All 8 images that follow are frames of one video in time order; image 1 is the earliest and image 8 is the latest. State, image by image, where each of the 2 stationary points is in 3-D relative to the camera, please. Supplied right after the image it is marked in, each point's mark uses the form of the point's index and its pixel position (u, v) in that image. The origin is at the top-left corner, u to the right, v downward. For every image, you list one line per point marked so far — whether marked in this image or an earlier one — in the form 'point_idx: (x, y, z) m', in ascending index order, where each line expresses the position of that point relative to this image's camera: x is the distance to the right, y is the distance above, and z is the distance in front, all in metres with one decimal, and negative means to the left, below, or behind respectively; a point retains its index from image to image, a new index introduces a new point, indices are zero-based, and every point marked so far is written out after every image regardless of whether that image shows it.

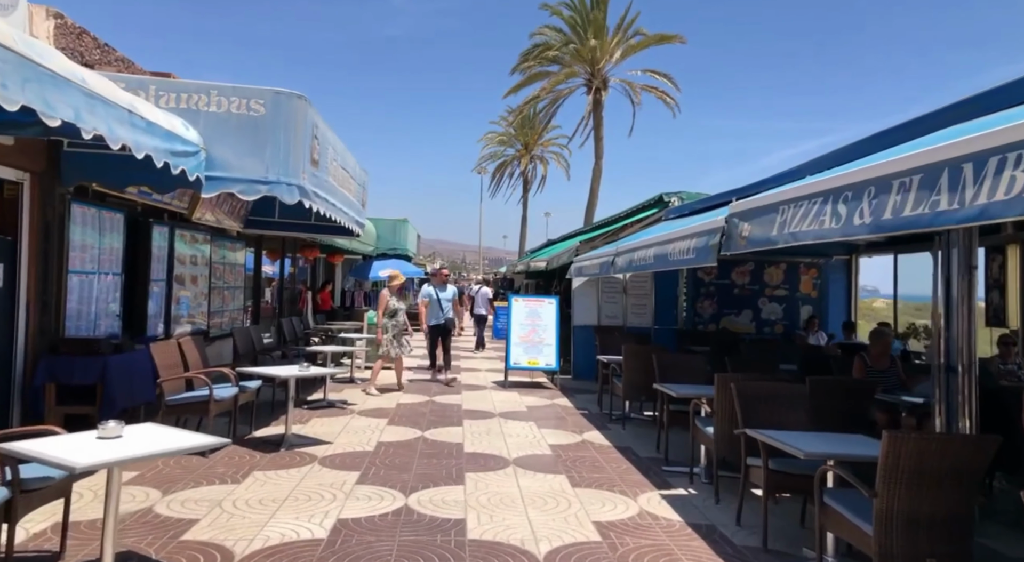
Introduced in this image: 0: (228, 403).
0: (-2.7, -1.1, +6.5) m
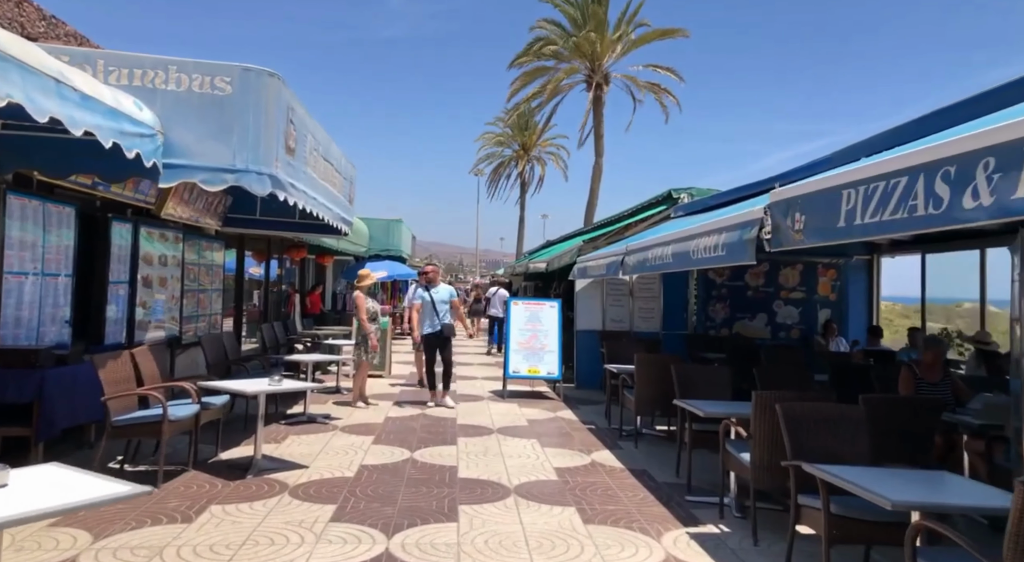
0: (-2.7, -1.2, +5.7) m
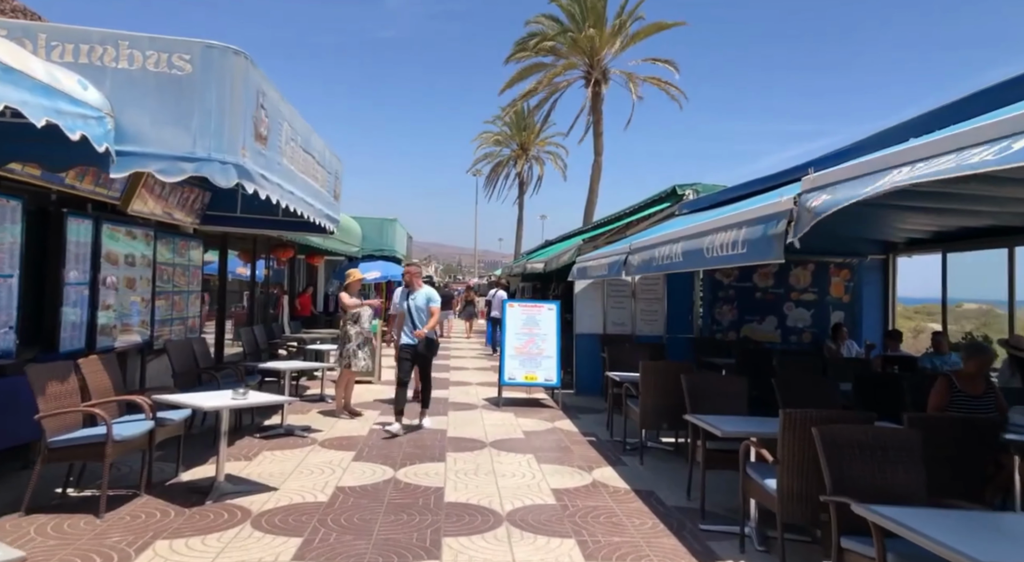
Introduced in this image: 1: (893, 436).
0: (-2.7, -1.2, +5.0) m
1: (+1.9, -0.8, +3.5) m
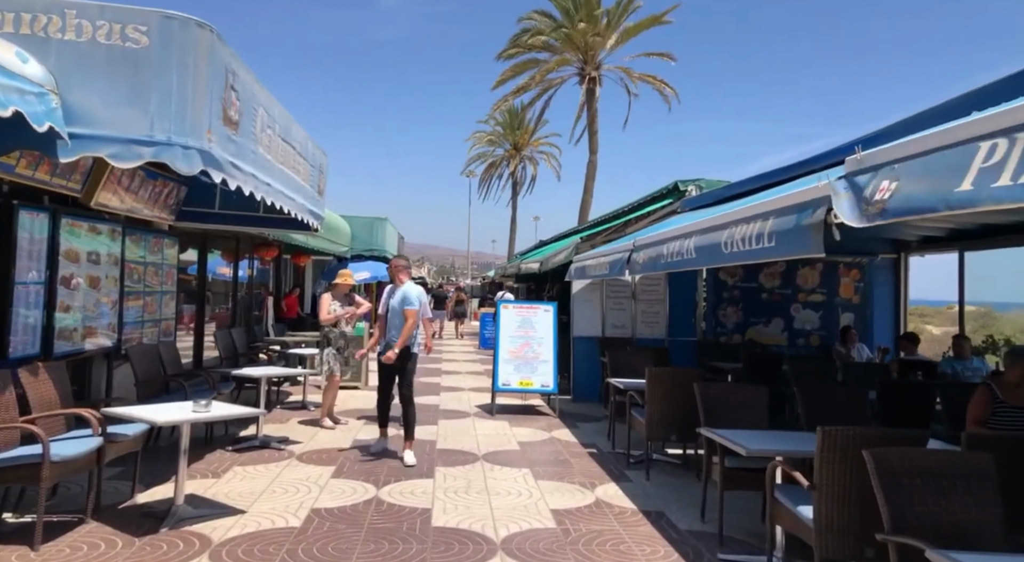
0: (-2.7, -1.2, +4.4) m
1: (+1.9, -0.8, +3.0) m
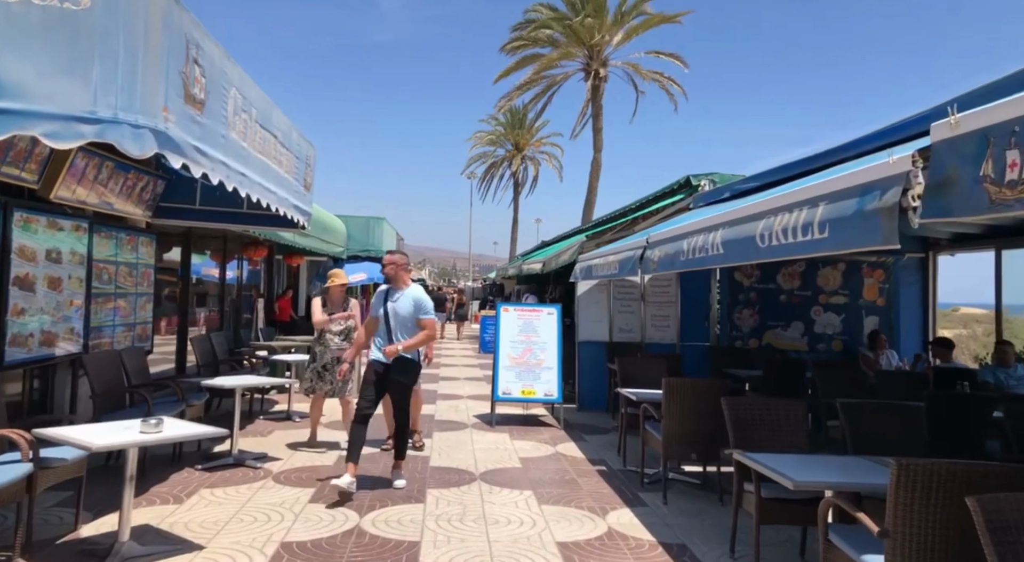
0: (-2.7, -1.2, +3.8) m
1: (+1.9, -0.8, +2.3) m
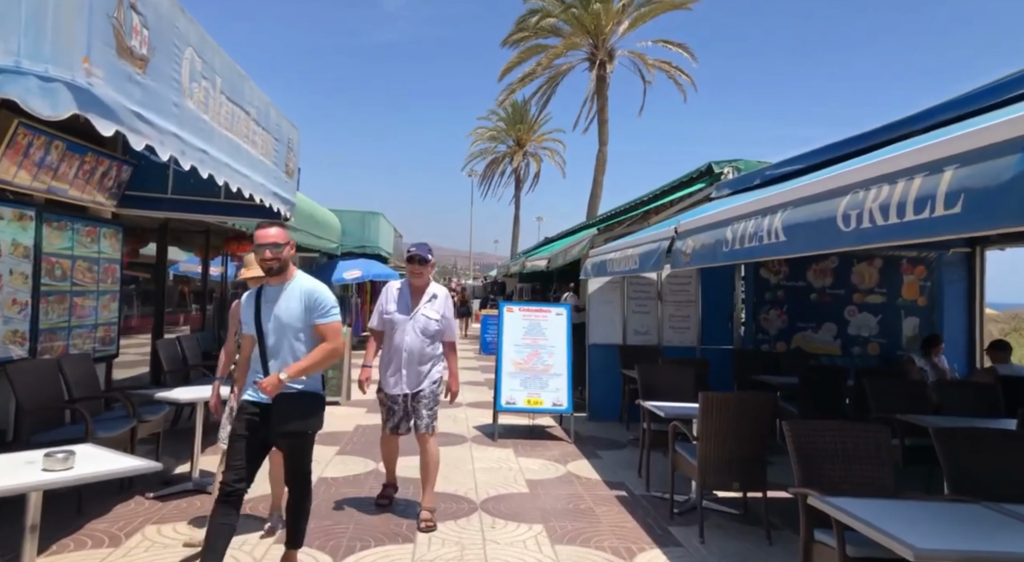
0: (-2.7, -1.1, +2.9) m
1: (+2.0, -0.7, +1.4) m
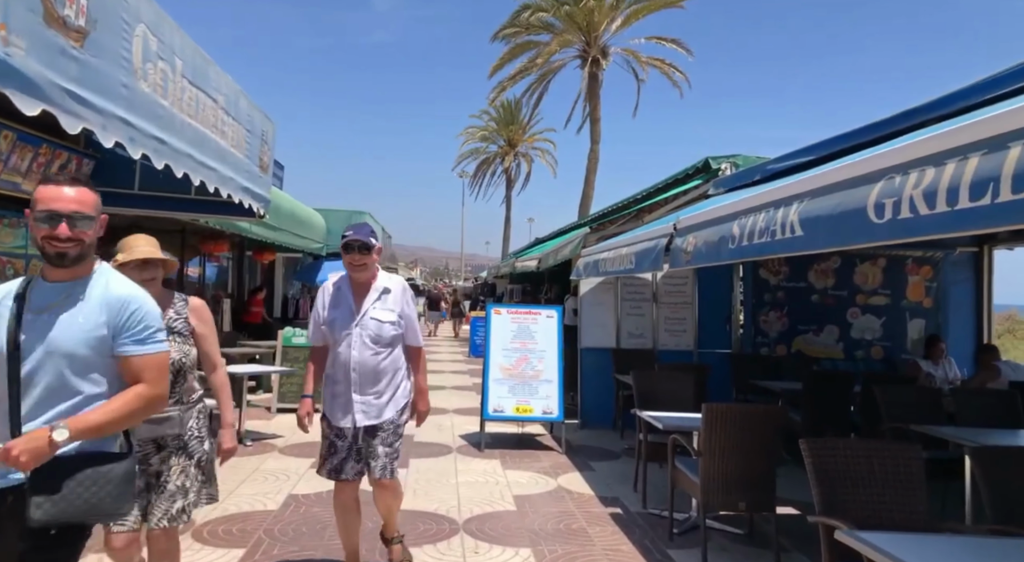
0: (-2.8, -1.1, +2.4) m
1: (+1.9, -0.7, +1.0) m
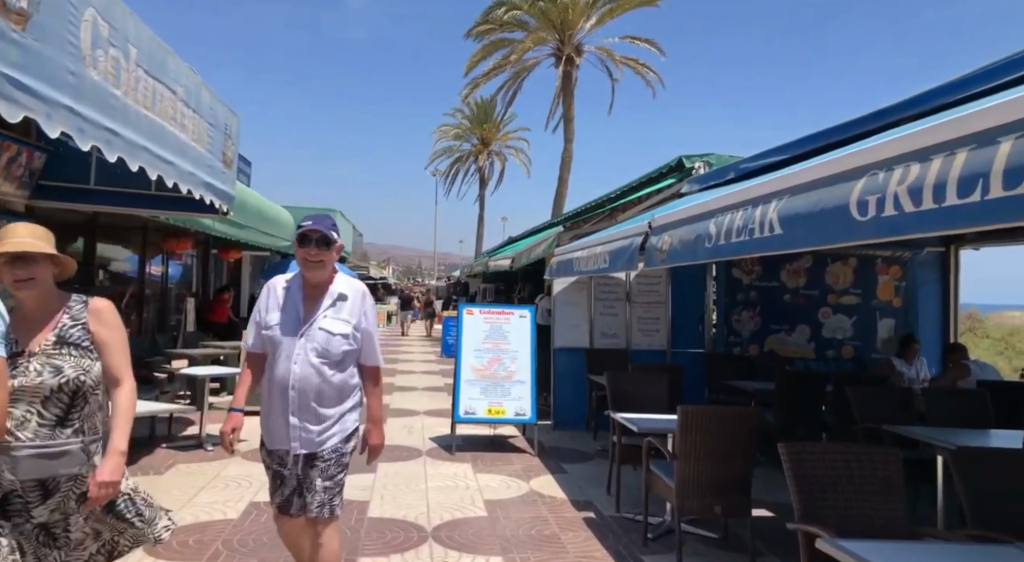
0: (-2.9, -1.1, +2.1) m
1: (+1.9, -0.7, +0.9) m
